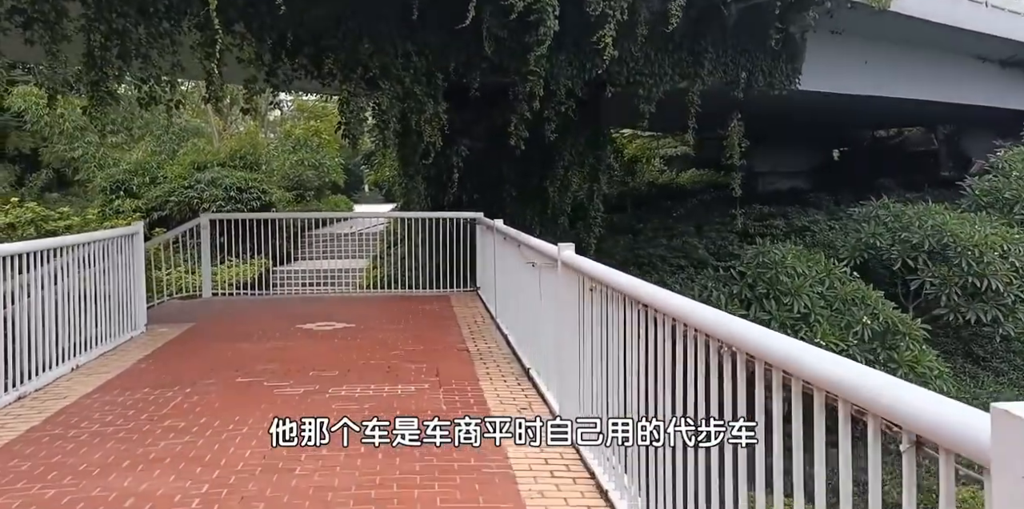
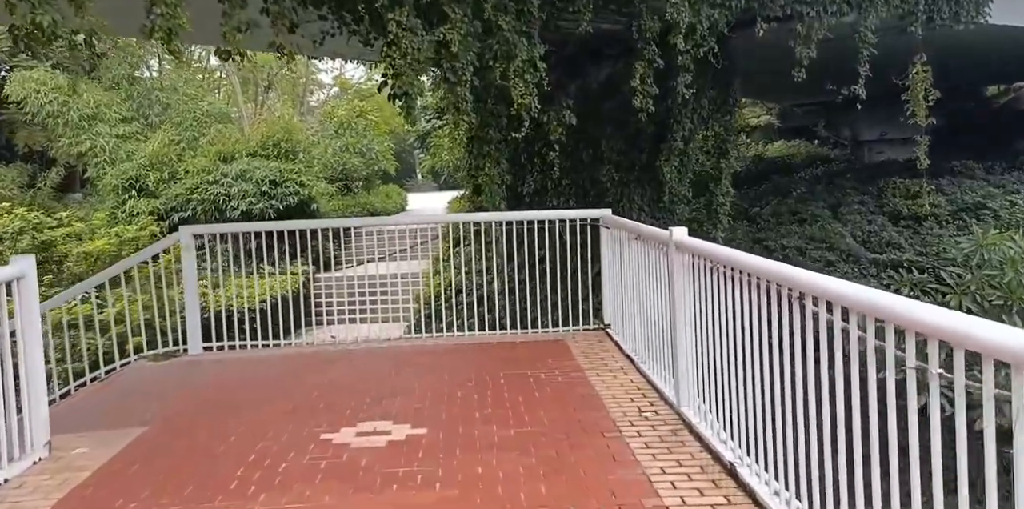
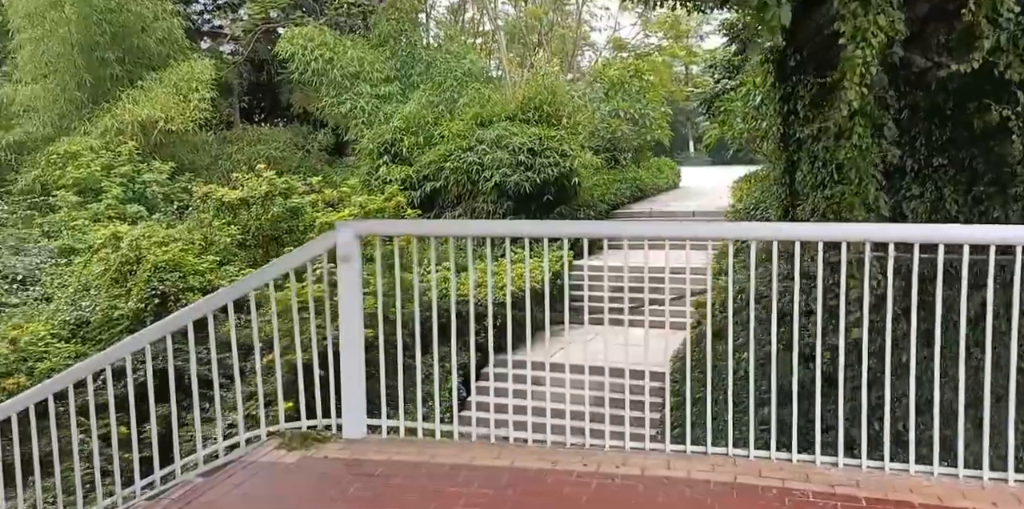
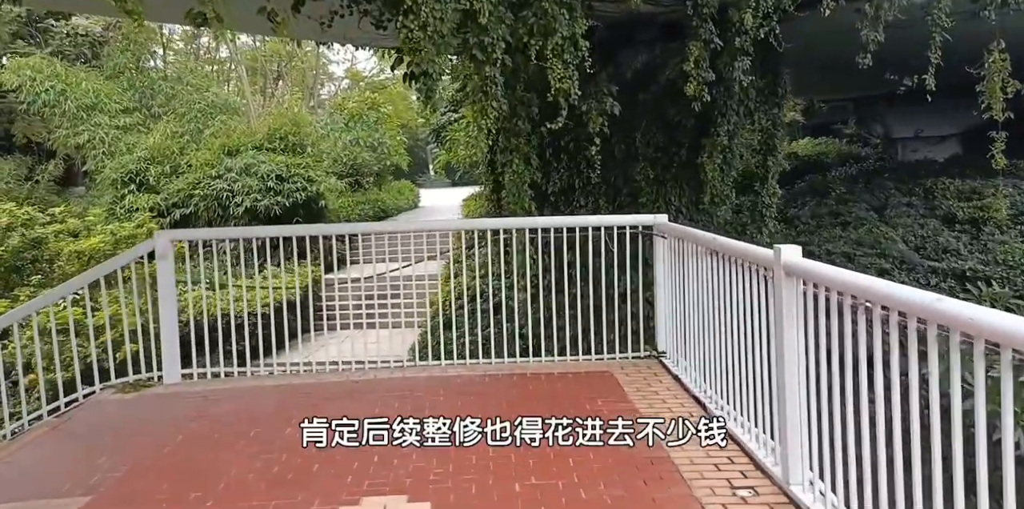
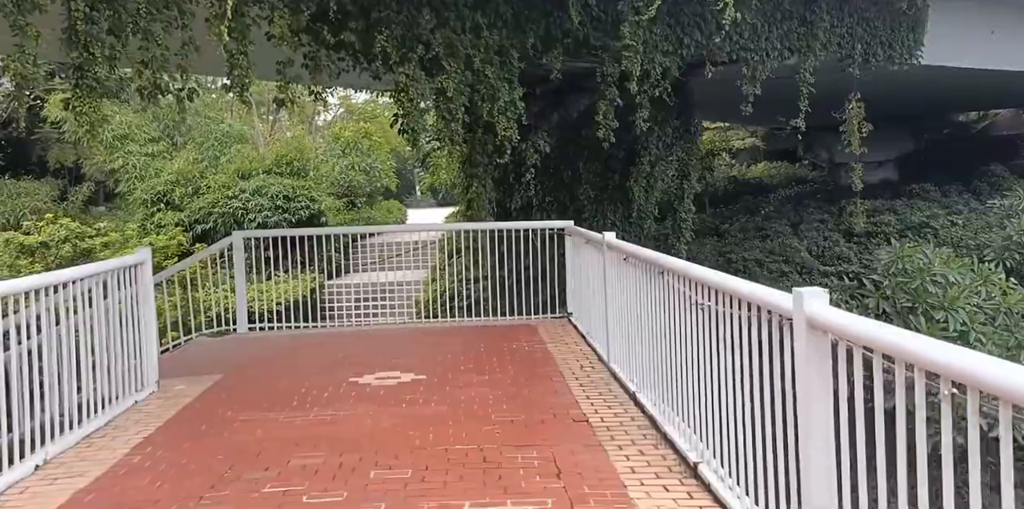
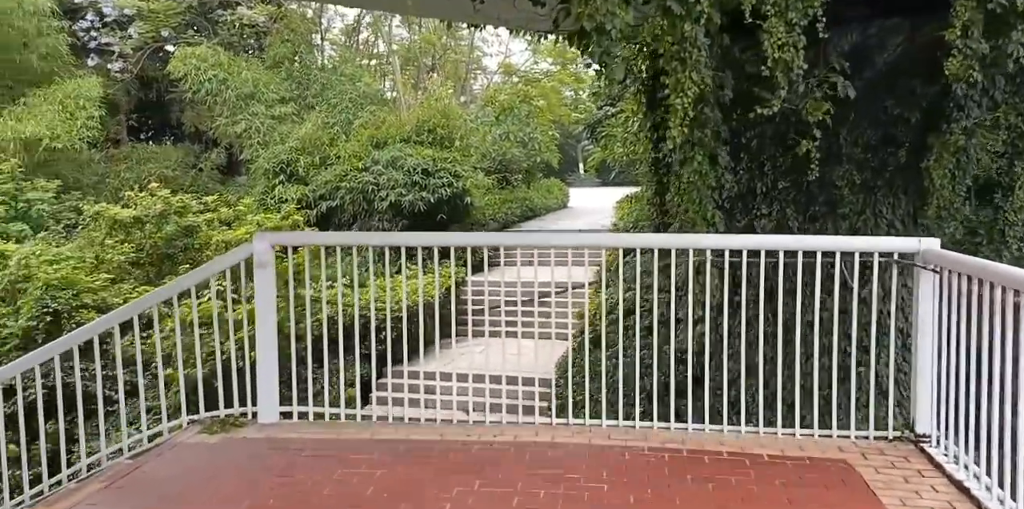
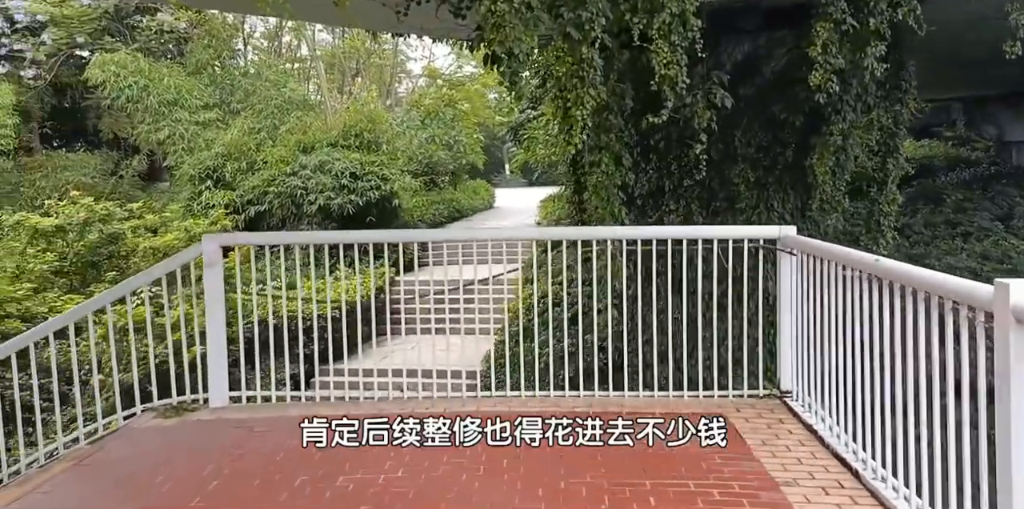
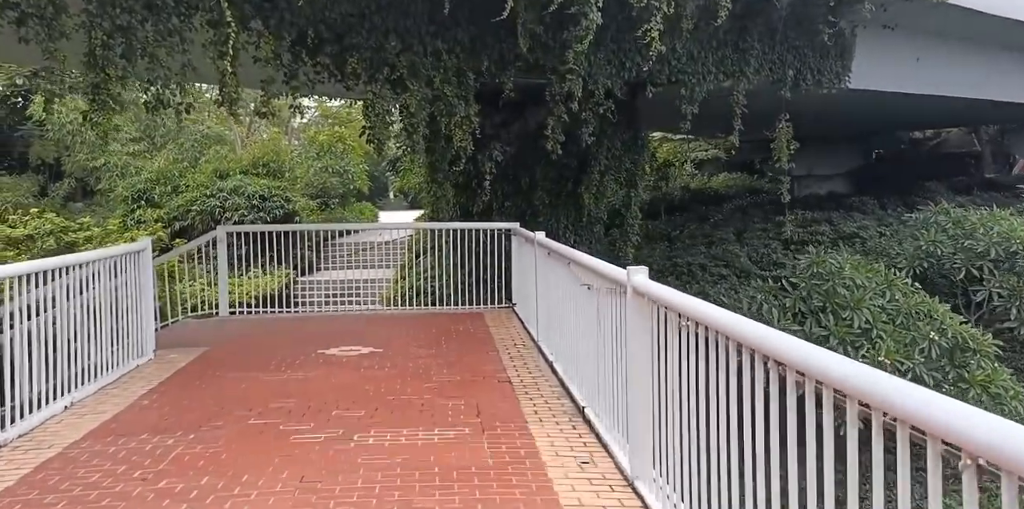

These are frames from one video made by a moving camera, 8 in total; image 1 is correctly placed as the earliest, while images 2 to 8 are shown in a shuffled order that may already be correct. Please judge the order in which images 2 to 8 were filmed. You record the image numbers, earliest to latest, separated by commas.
8, 5, 2, 4, 7, 6, 3
